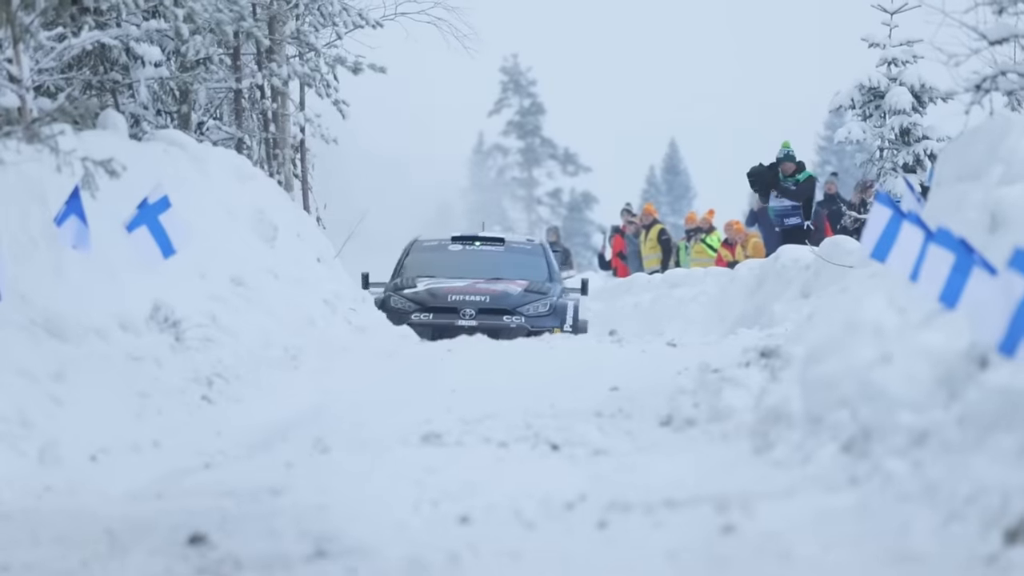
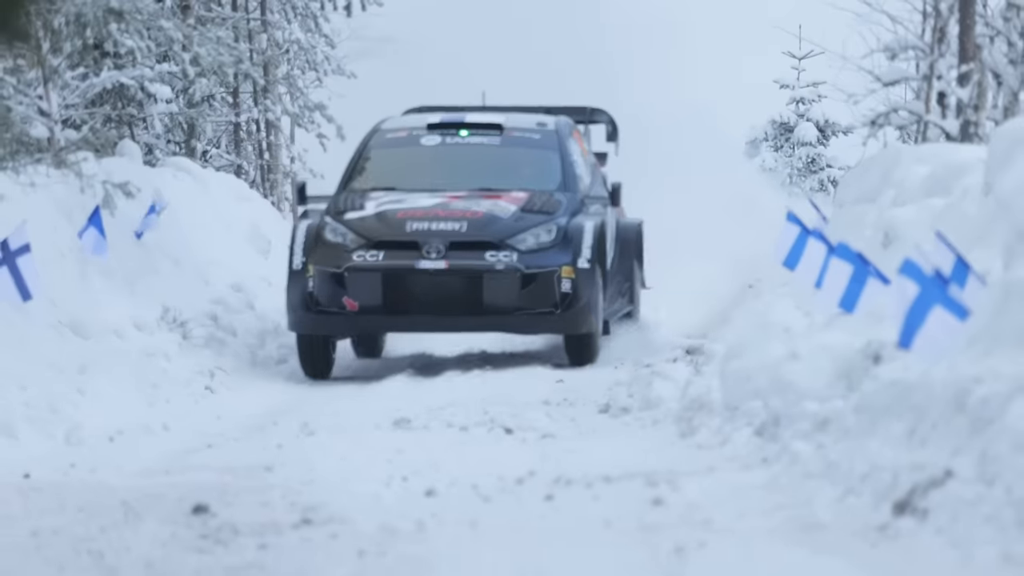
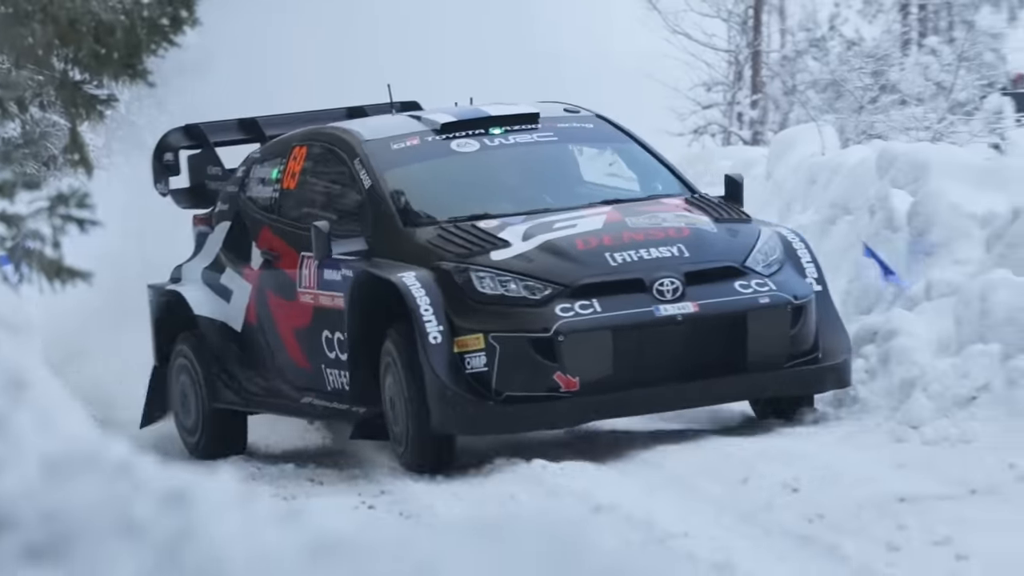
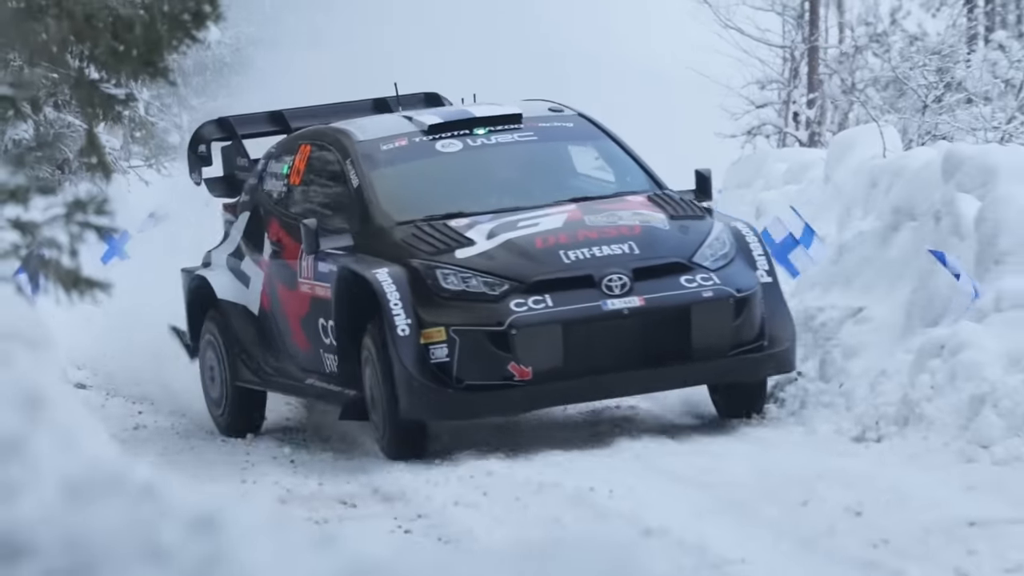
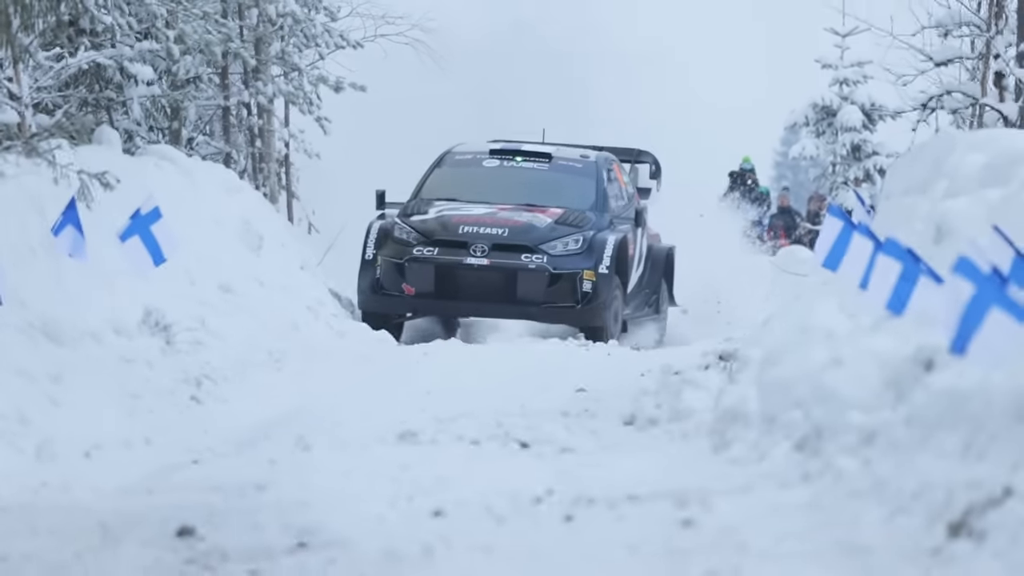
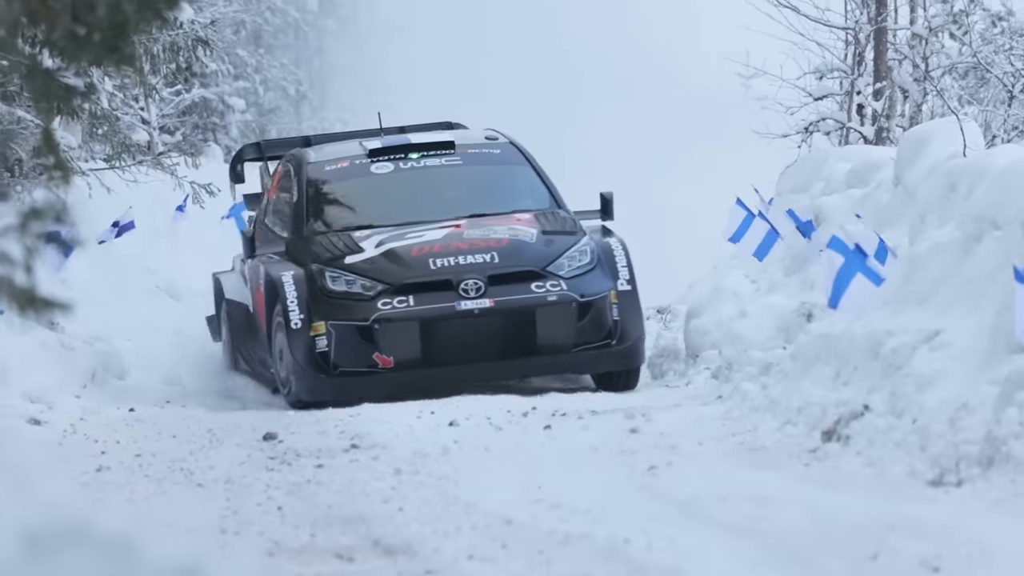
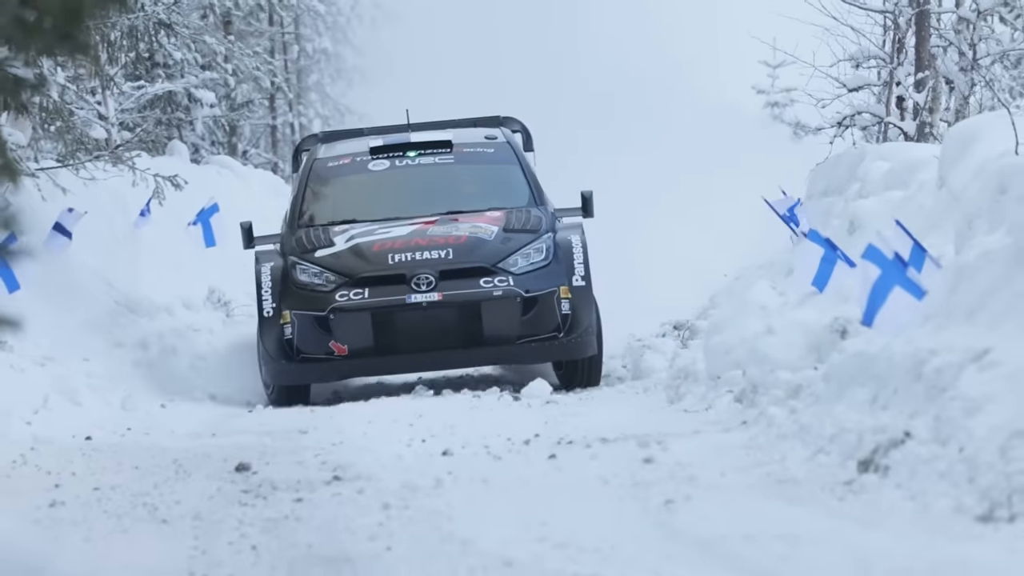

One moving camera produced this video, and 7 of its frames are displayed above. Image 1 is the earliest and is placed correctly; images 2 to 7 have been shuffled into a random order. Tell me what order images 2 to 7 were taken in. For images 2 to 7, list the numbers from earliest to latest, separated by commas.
5, 2, 7, 6, 4, 3
